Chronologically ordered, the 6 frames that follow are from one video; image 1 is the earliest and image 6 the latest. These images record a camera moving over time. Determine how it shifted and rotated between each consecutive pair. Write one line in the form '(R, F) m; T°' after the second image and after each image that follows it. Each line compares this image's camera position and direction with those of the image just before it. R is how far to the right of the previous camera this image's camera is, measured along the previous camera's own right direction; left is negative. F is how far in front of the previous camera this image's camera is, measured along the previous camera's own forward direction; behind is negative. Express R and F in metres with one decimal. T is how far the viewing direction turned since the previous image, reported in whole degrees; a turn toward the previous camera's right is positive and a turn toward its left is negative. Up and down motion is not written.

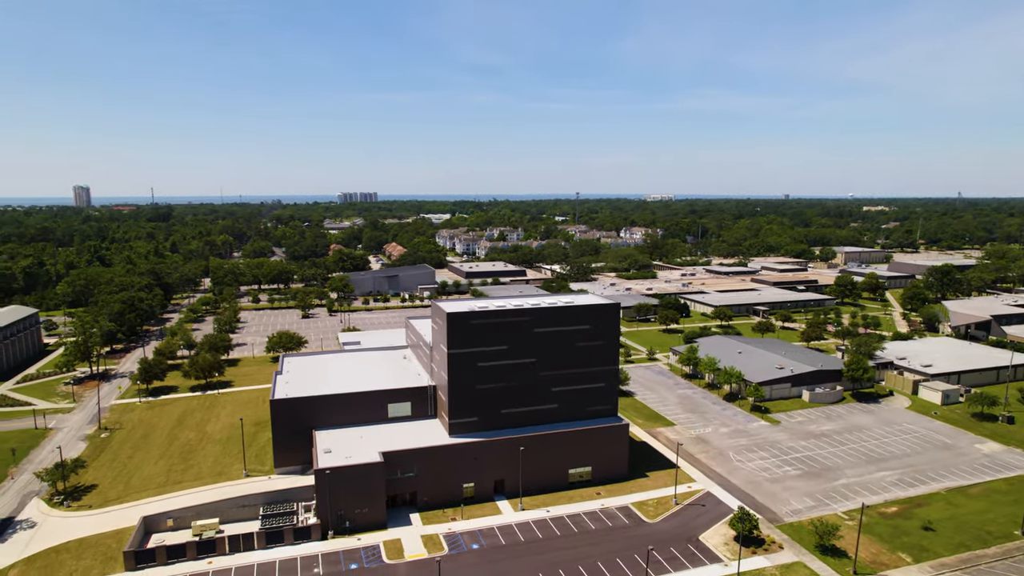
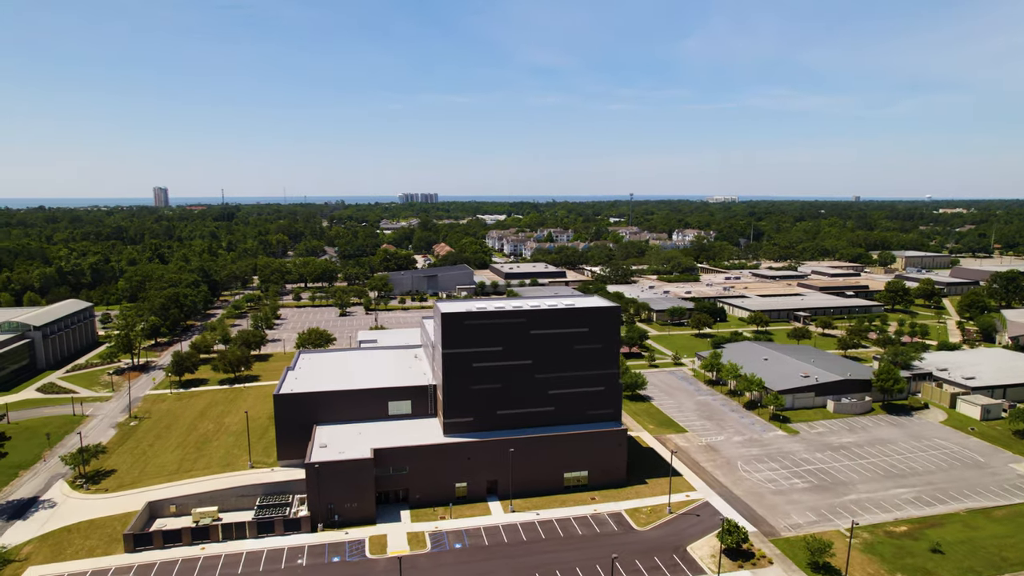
(+3.6, +0.2) m; -5°
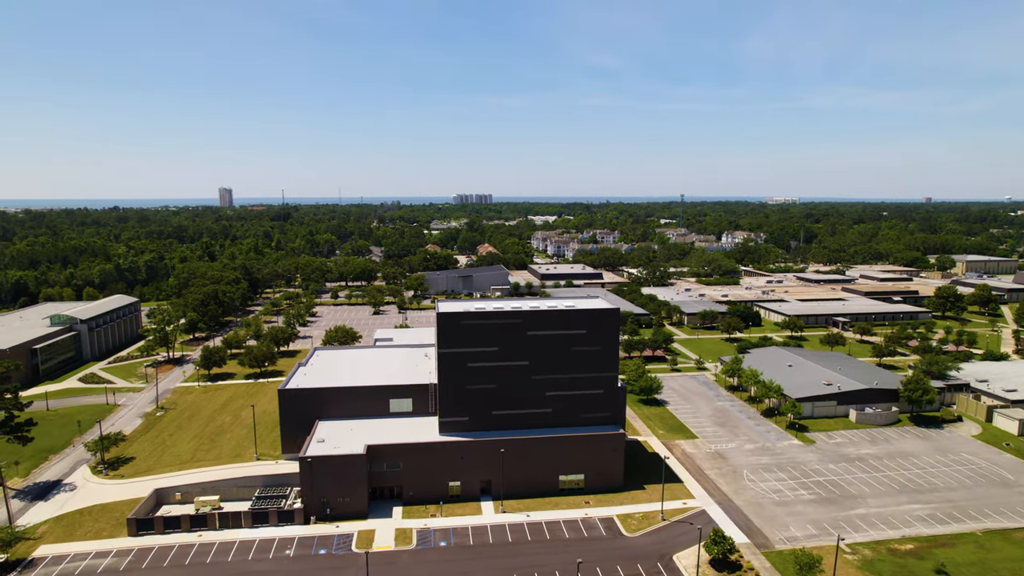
(+3.3, +0.2) m; -5°
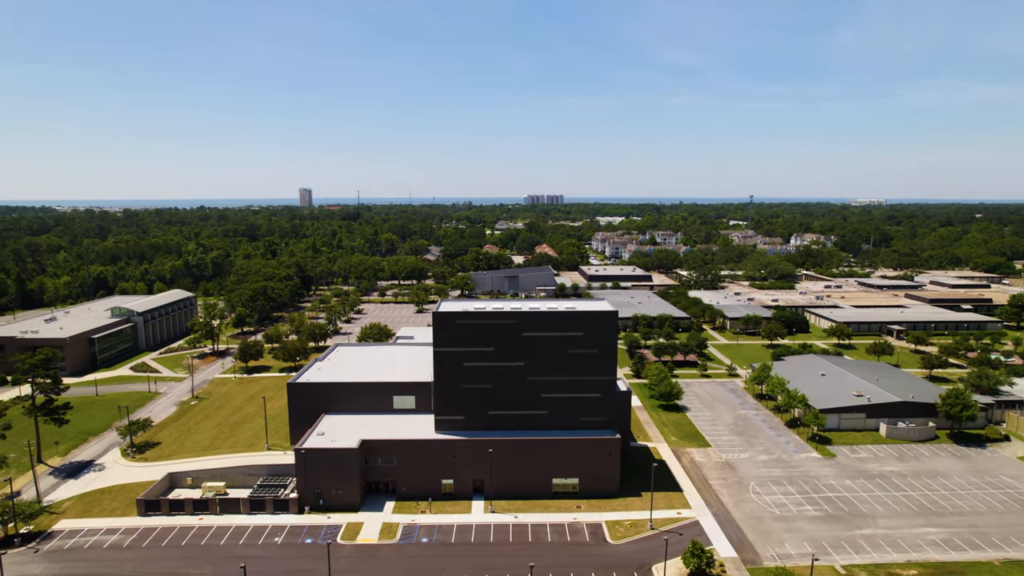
(+4.3, +0.3) m; -6°
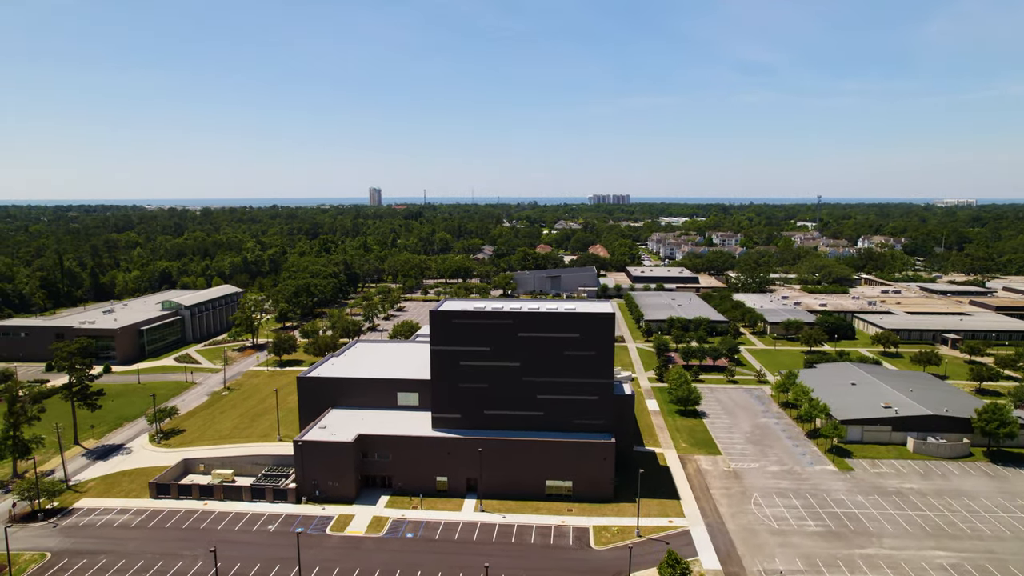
(+3.9, +0.2) m; -6°
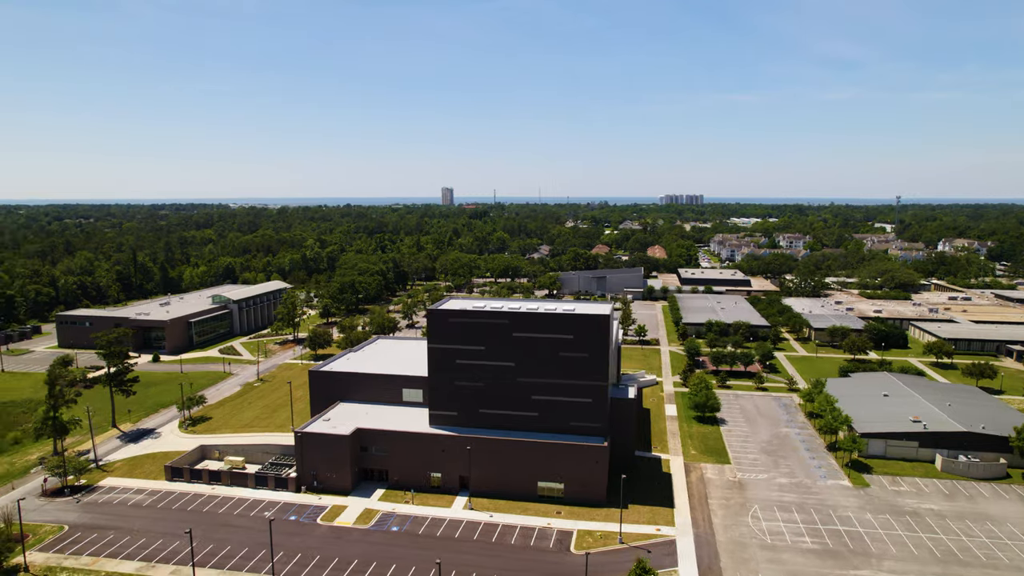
(+4.3, +0.3) m; -6°
